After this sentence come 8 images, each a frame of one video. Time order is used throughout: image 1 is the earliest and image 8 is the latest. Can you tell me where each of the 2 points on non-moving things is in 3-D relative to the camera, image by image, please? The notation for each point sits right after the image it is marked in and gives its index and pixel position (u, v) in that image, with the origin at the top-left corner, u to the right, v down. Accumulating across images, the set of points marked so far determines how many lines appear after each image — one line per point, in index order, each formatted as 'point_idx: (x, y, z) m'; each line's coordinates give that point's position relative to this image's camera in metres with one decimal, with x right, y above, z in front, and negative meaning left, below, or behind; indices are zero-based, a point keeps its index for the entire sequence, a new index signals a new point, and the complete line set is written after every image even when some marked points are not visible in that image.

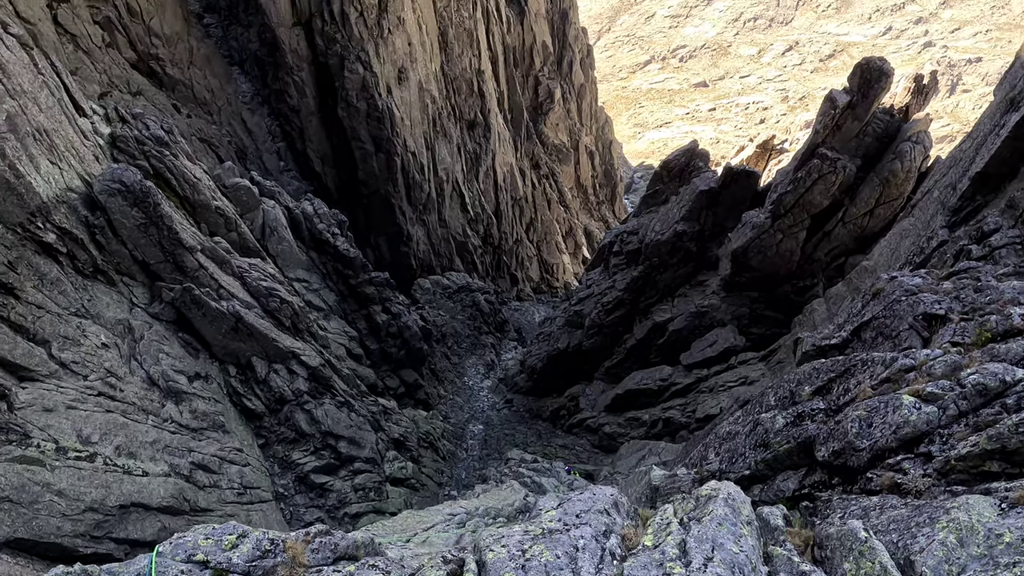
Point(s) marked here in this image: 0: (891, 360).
0: (+4.0, -0.7, +11.5) m
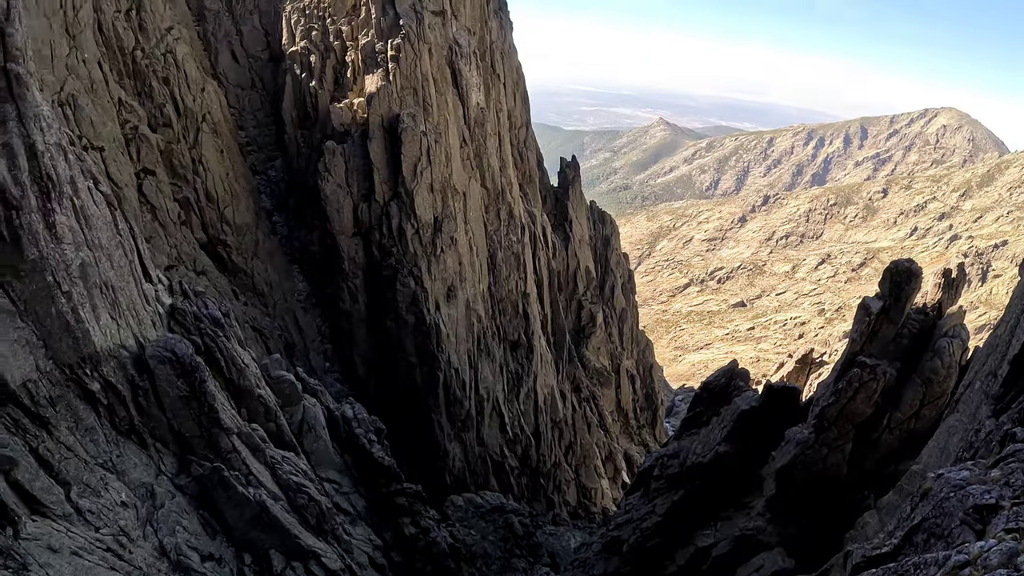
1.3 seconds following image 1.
0: (+4.2, -2.6, +10.5) m
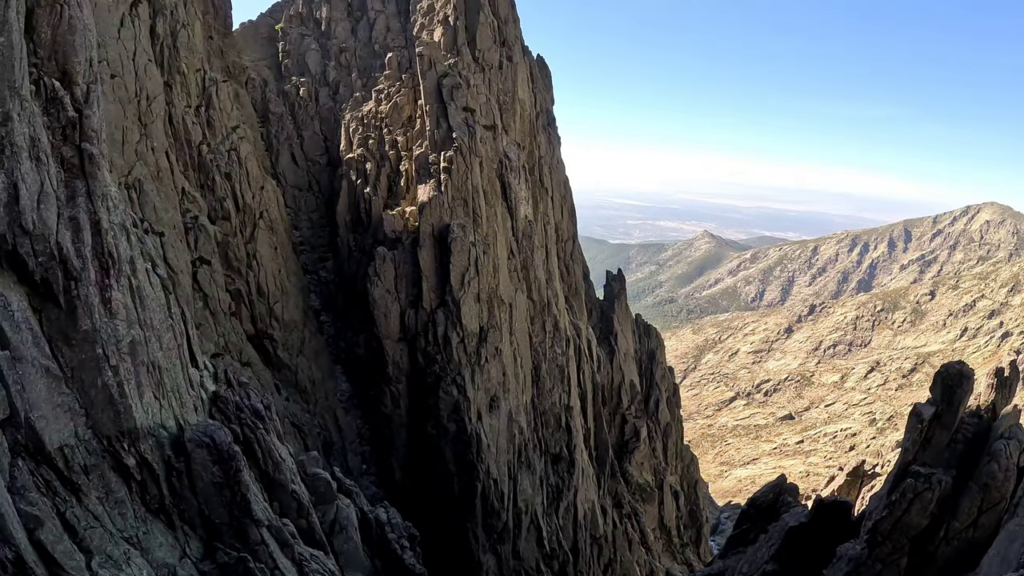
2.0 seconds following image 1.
0: (+4.3, -3.3, +9.5) m
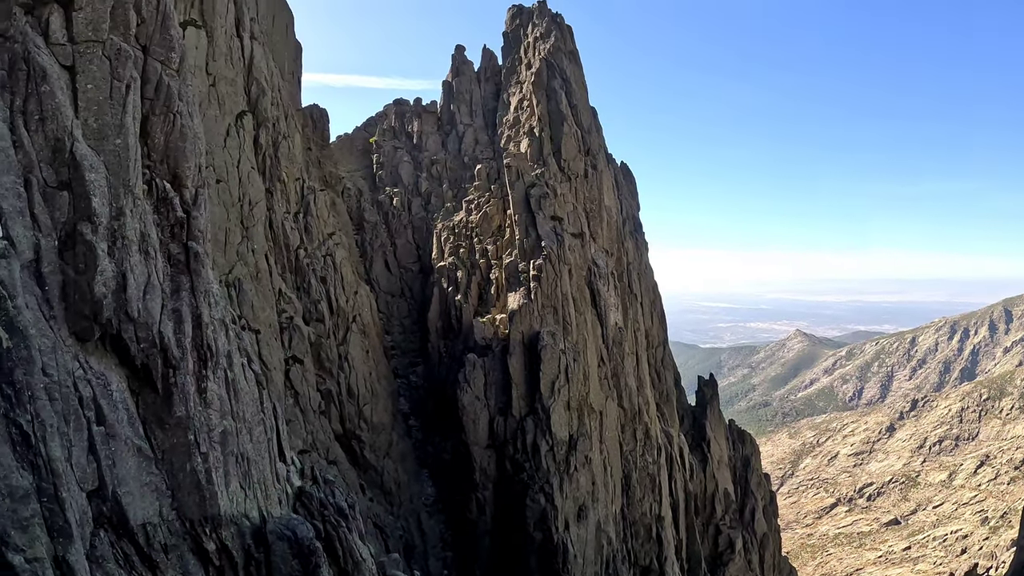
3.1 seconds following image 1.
0: (+4.5, -3.6, +7.9) m
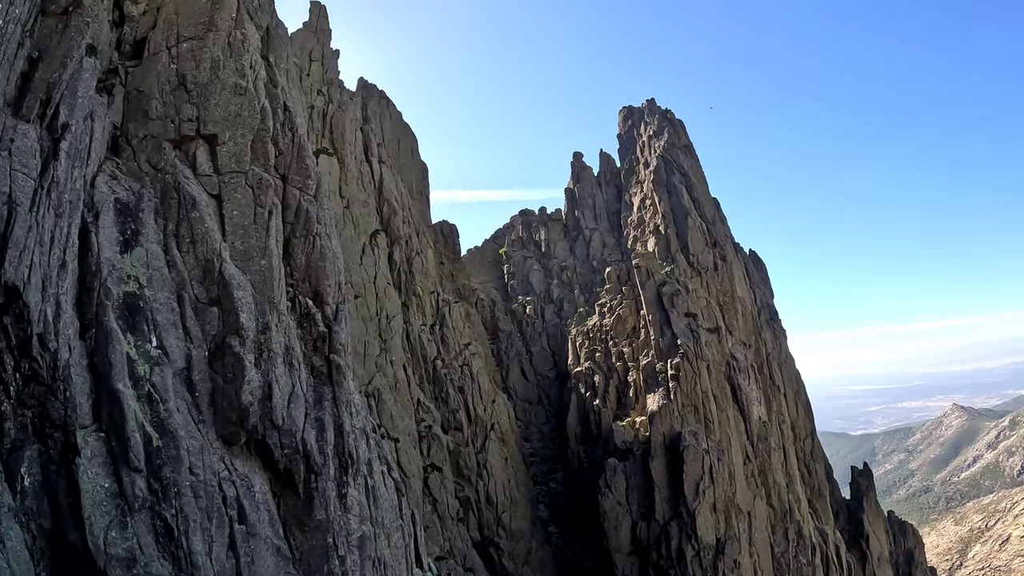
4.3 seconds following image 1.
0: (+4.6, -3.2, +5.9) m
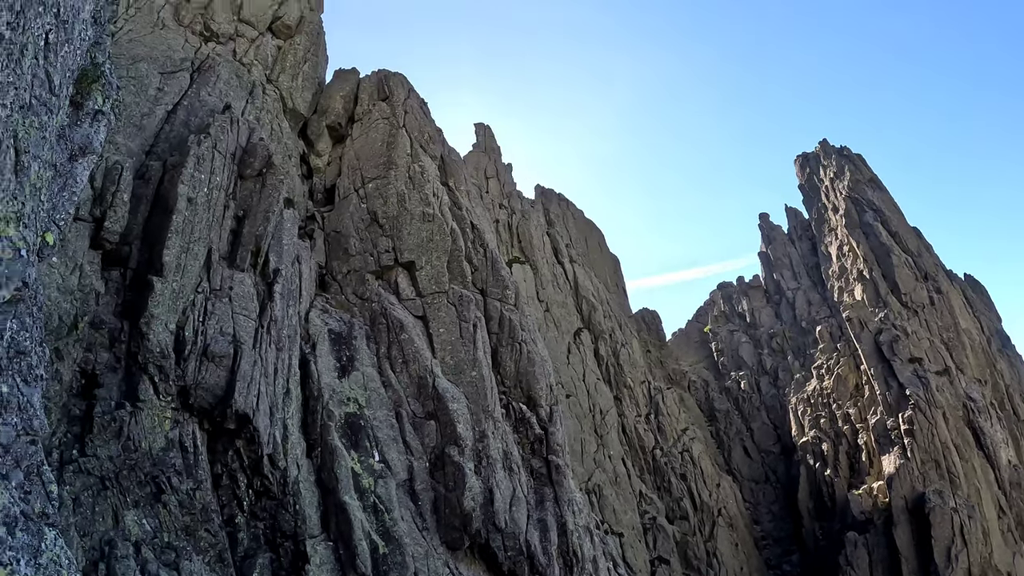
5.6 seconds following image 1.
0: (+3.9, -2.0, +3.7) m
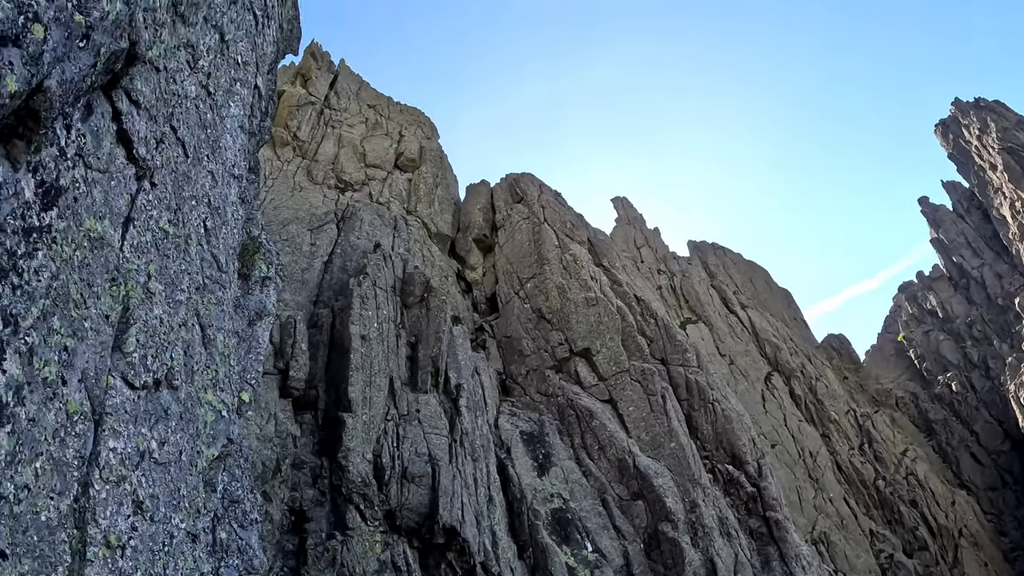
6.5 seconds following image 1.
0: (+4.2, -0.7, +2.7) m
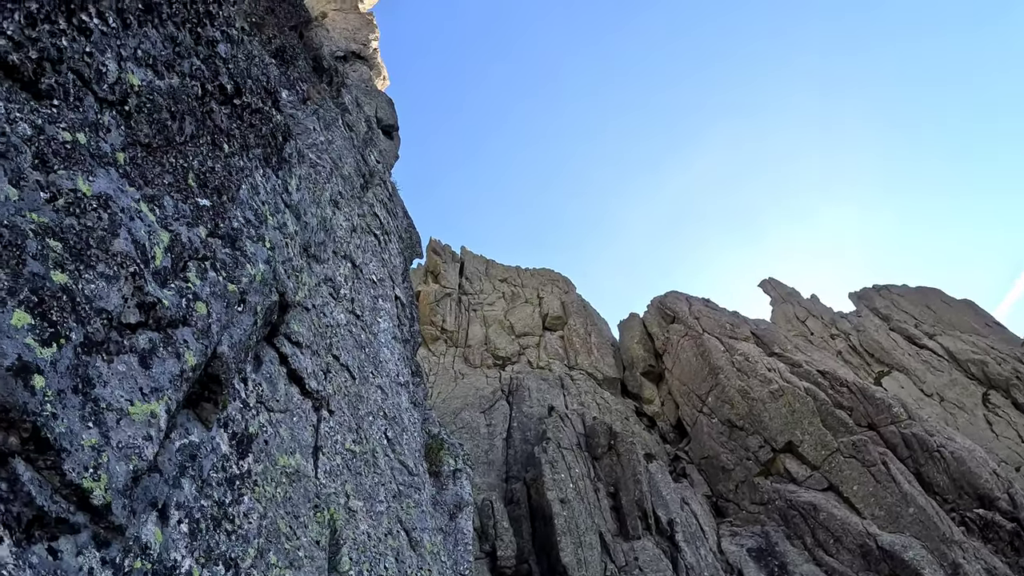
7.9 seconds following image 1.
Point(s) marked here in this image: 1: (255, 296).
0: (+4.2, +0.6, +1.7) m
1: (-4.4, -0.1, +18.6) m
